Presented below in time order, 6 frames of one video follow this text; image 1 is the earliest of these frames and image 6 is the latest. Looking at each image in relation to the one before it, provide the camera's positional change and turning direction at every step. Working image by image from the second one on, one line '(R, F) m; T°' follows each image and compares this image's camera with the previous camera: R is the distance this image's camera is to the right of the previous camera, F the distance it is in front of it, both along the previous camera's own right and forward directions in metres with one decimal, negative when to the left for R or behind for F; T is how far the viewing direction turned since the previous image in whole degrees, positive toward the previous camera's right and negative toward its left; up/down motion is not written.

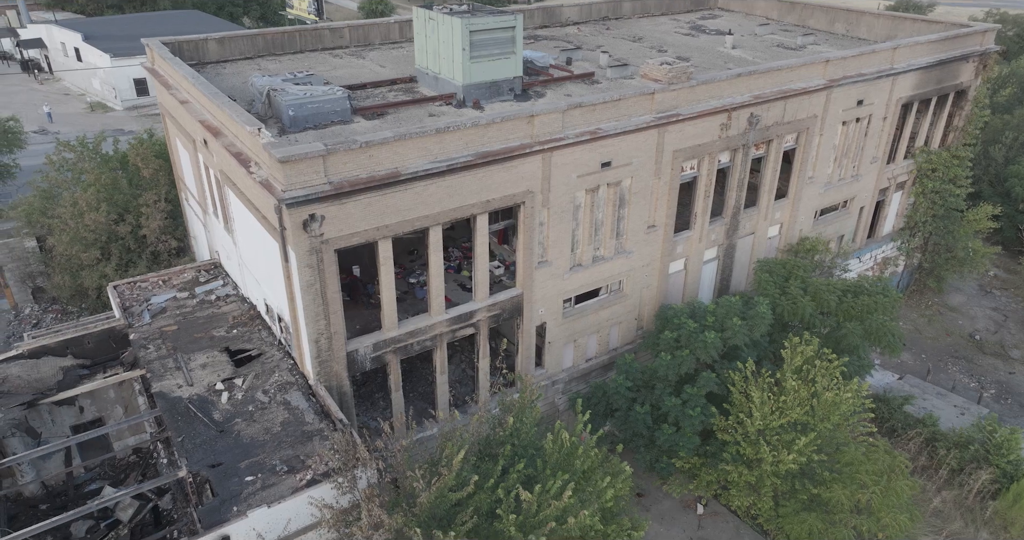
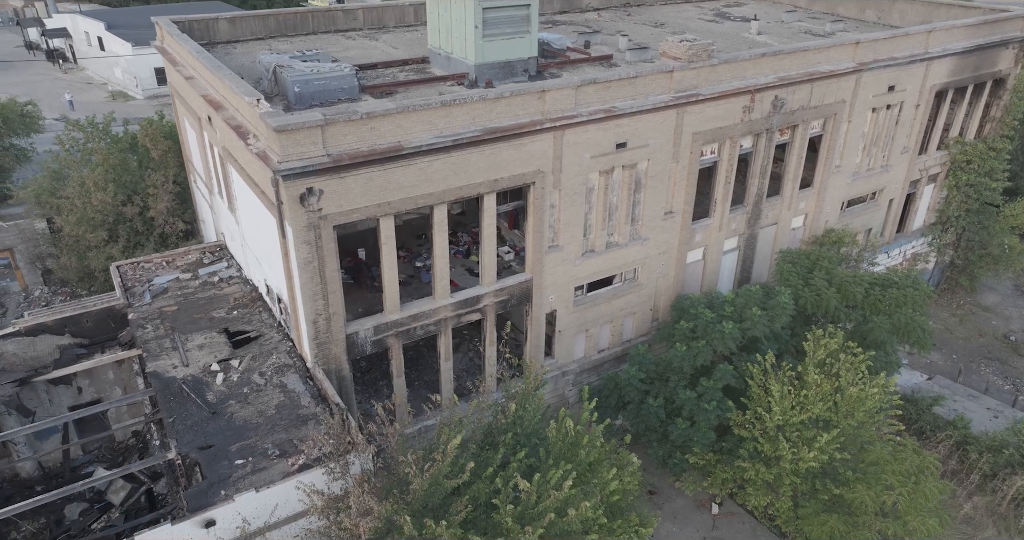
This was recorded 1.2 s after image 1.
(+0.3, +0.7) m; -2°
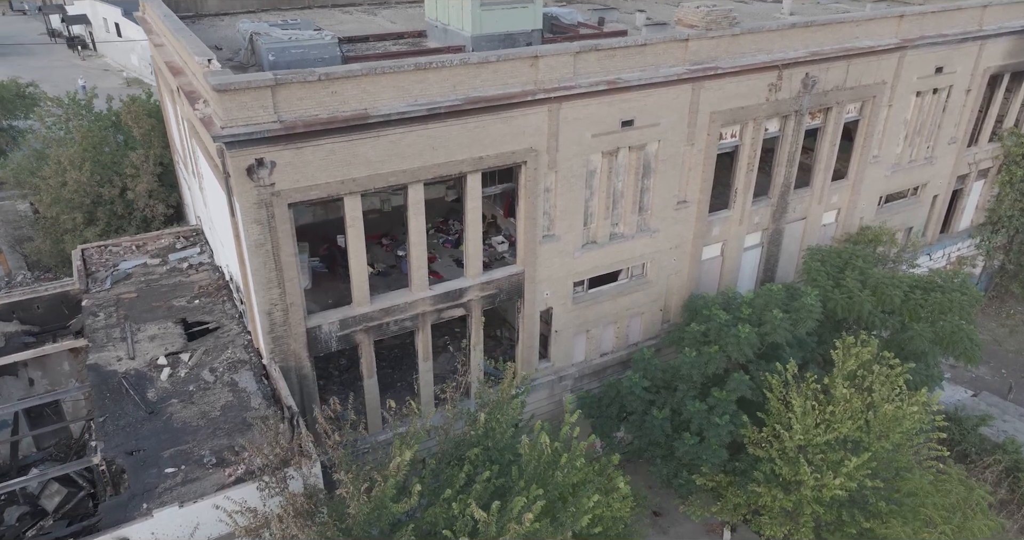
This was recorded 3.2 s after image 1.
(+0.9, +1.9) m; -2°
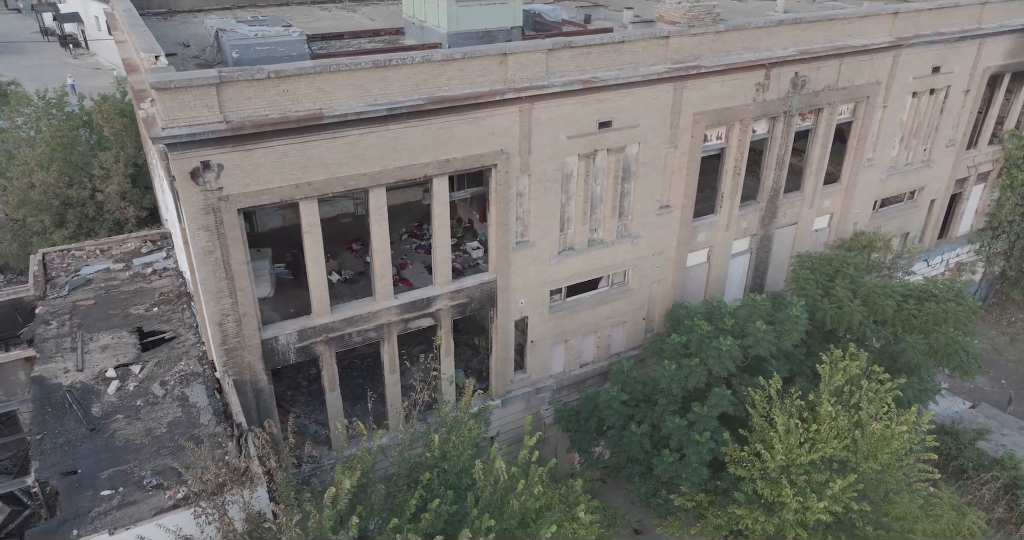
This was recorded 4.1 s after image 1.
(+0.7, +0.7) m; 0°
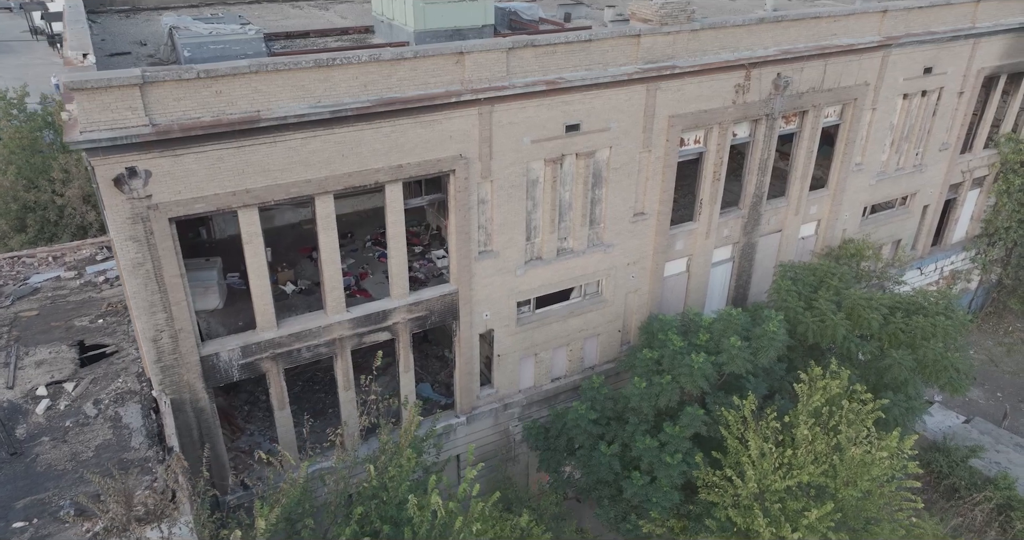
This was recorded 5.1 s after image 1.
(+0.8, +0.8) m; 0°
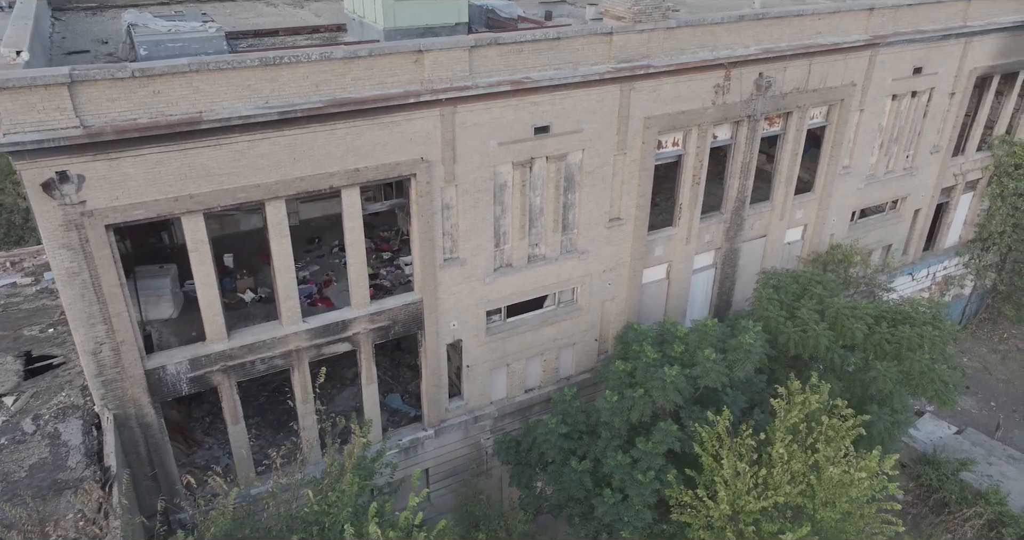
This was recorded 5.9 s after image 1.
(+0.7, +0.6) m; 0°
